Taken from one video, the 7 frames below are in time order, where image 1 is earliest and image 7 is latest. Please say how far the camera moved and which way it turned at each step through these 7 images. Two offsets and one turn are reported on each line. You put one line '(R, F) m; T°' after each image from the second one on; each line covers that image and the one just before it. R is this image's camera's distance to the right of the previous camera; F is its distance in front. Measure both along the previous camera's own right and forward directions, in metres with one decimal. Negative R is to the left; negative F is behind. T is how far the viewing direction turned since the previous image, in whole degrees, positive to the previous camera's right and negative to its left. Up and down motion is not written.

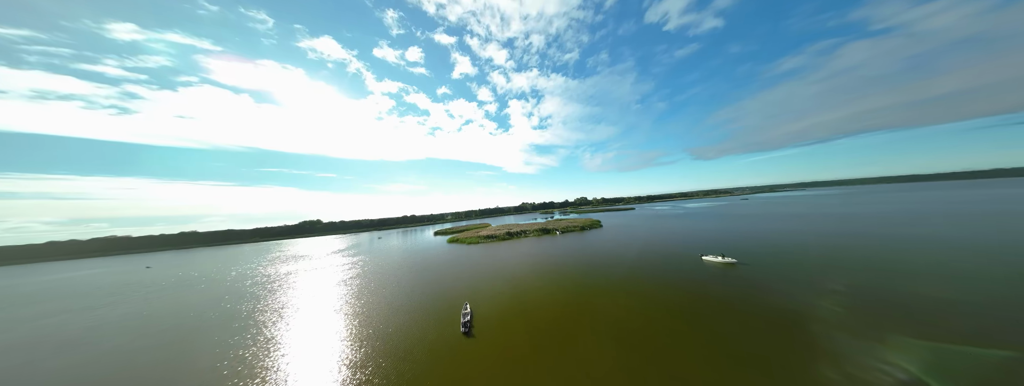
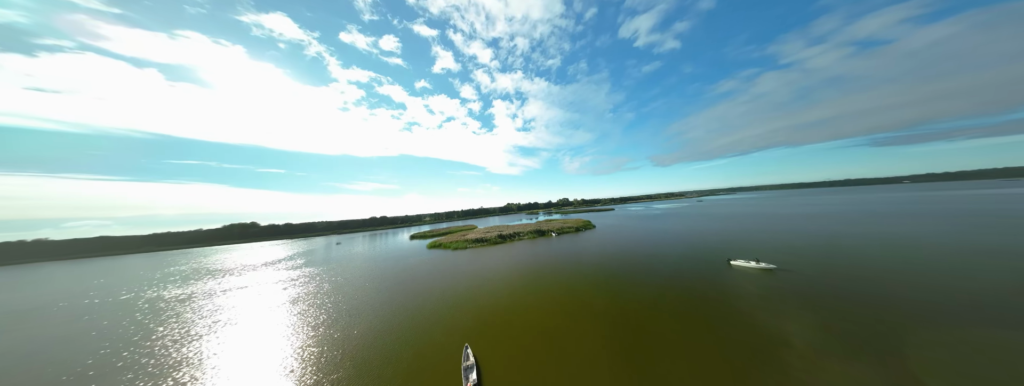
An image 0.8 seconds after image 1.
(+1.1, +4.3) m; +3°
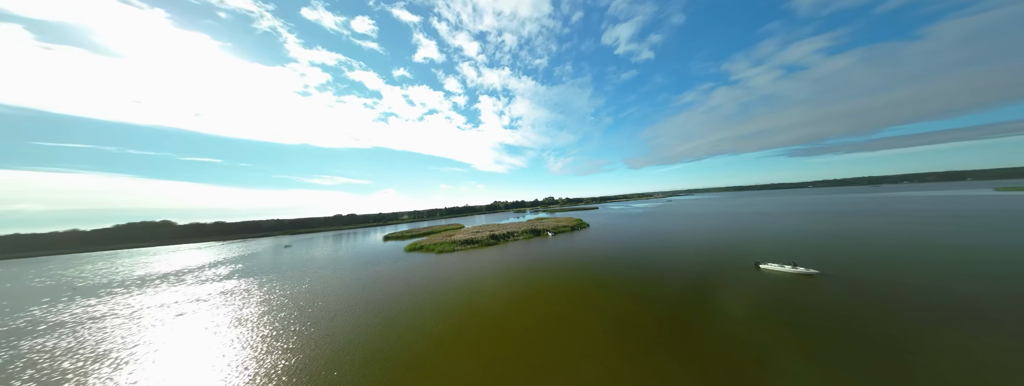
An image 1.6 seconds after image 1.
(-1.4, +3.1) m; +5°
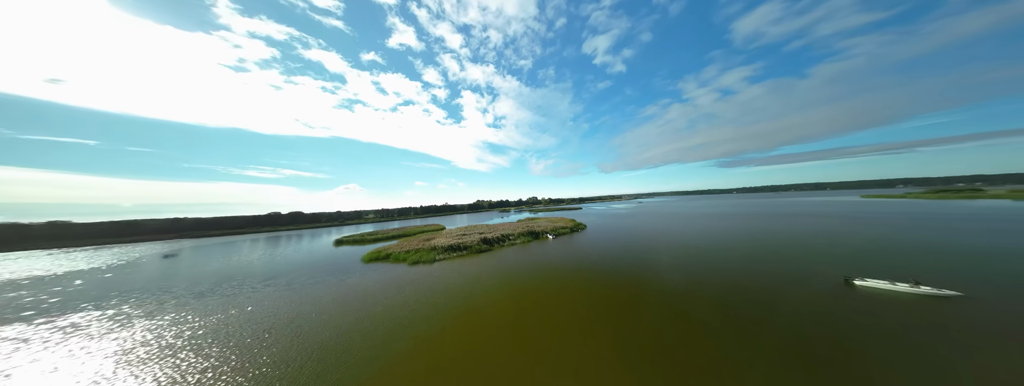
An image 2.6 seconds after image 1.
(-1.6, +4.7) m; +6°
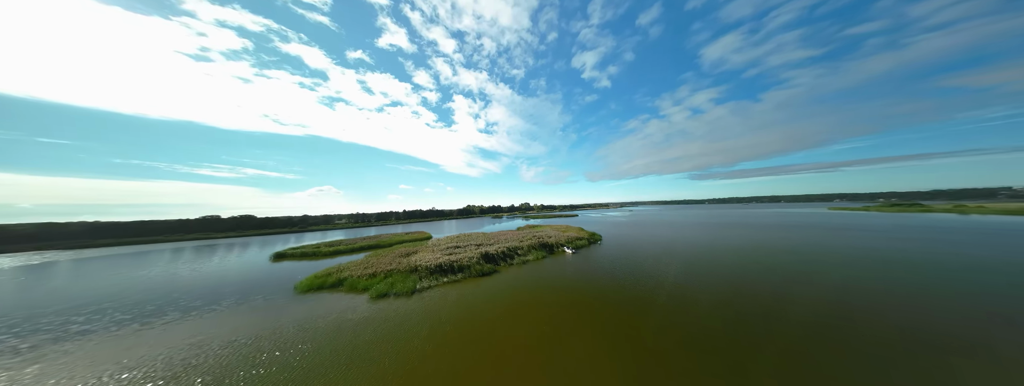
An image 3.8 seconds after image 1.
(-1.5, +4.7) m; +3°
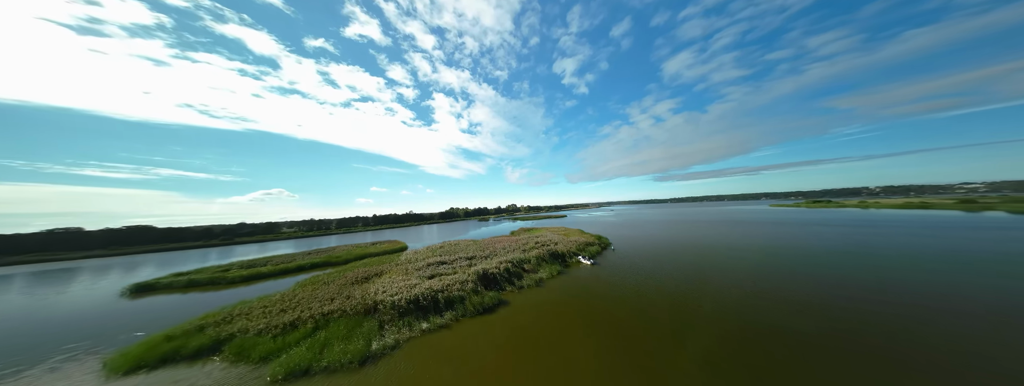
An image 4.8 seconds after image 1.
(-1.1, +3.9) m; +5°
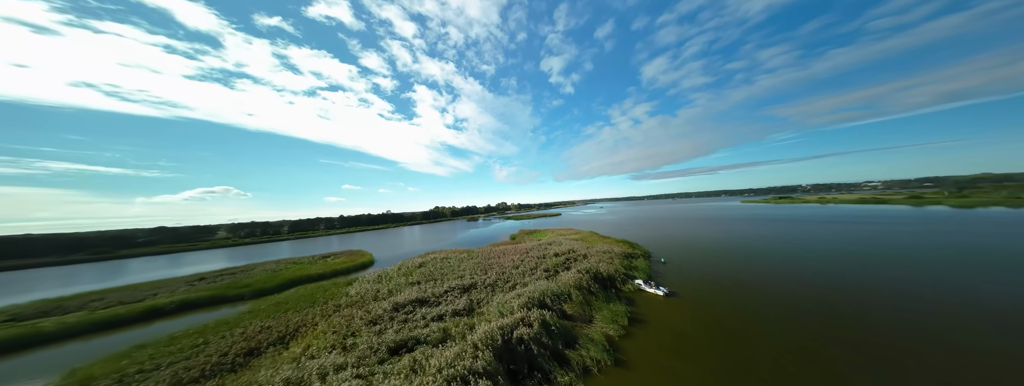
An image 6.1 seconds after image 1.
(-1.5, +5.0) m; +4°
